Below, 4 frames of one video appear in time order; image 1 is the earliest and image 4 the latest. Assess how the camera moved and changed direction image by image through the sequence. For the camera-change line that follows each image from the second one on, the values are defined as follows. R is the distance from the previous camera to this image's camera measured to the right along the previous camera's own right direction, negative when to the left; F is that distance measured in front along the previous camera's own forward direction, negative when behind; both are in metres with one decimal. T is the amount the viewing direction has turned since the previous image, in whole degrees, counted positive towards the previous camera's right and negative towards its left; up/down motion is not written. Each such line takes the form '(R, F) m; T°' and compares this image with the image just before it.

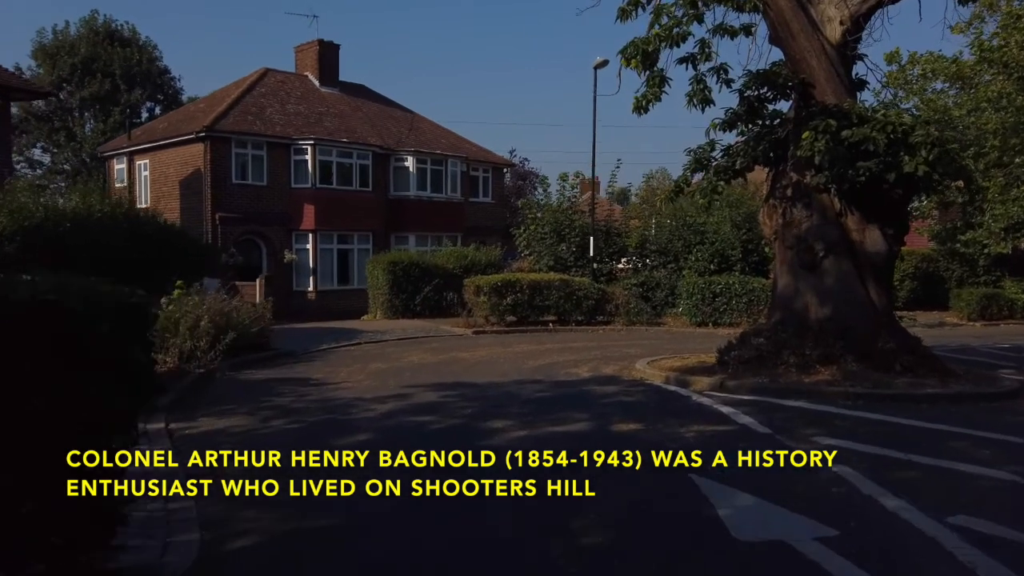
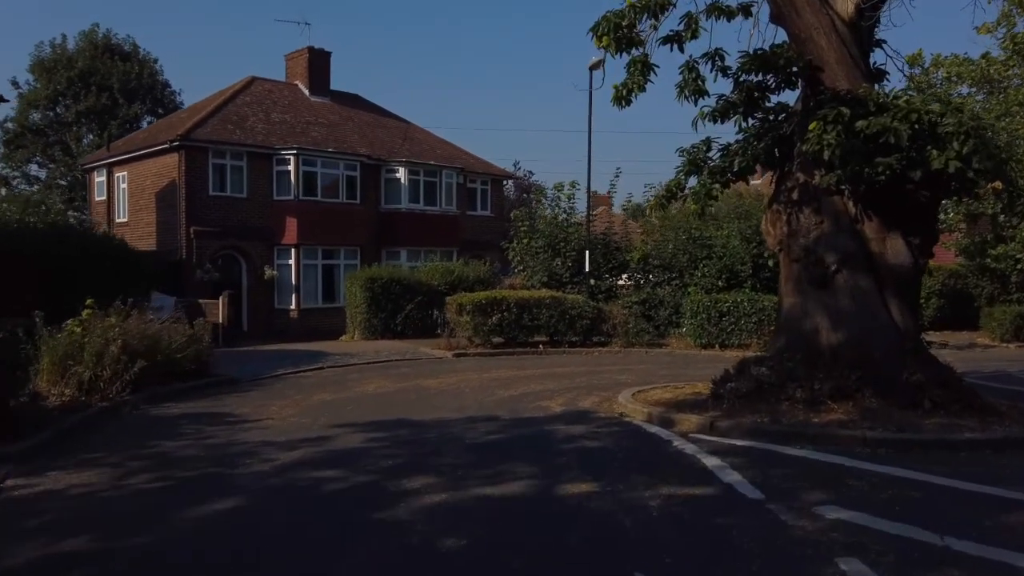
(+1.0, +2.1) m; -1°
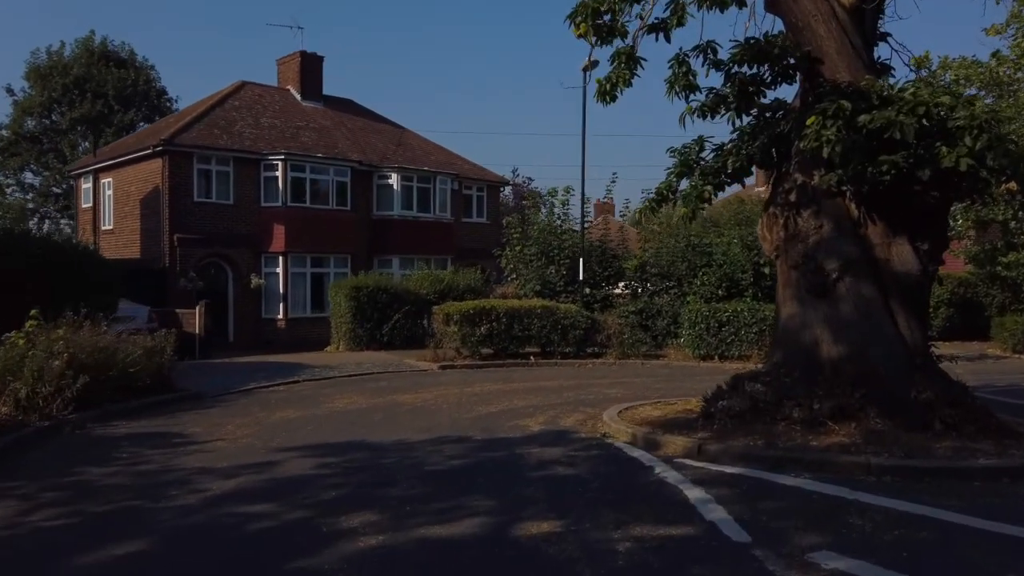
(+0.5, +0.9) m; 0°
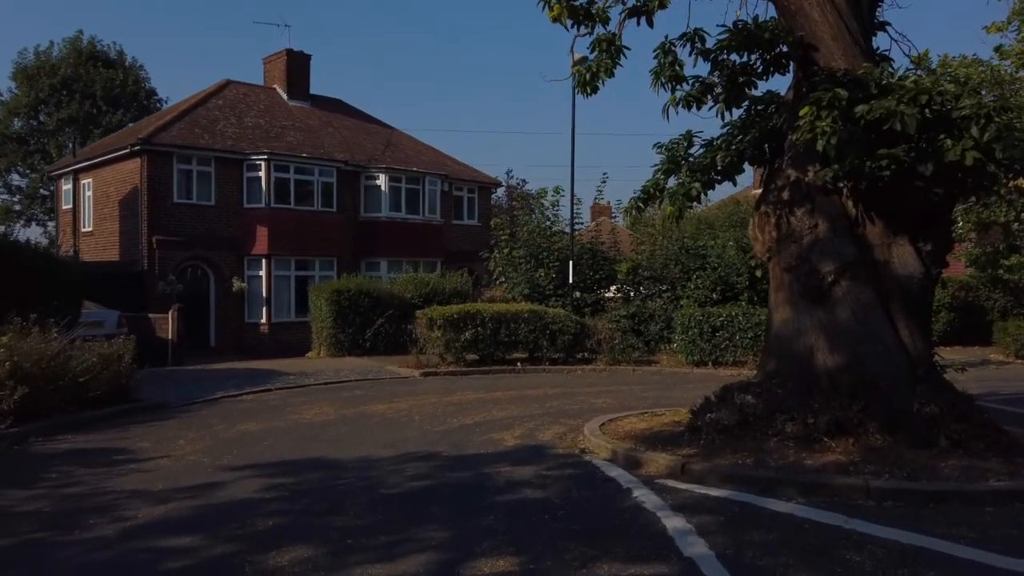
(+0.4, +0.8) m; 0°
